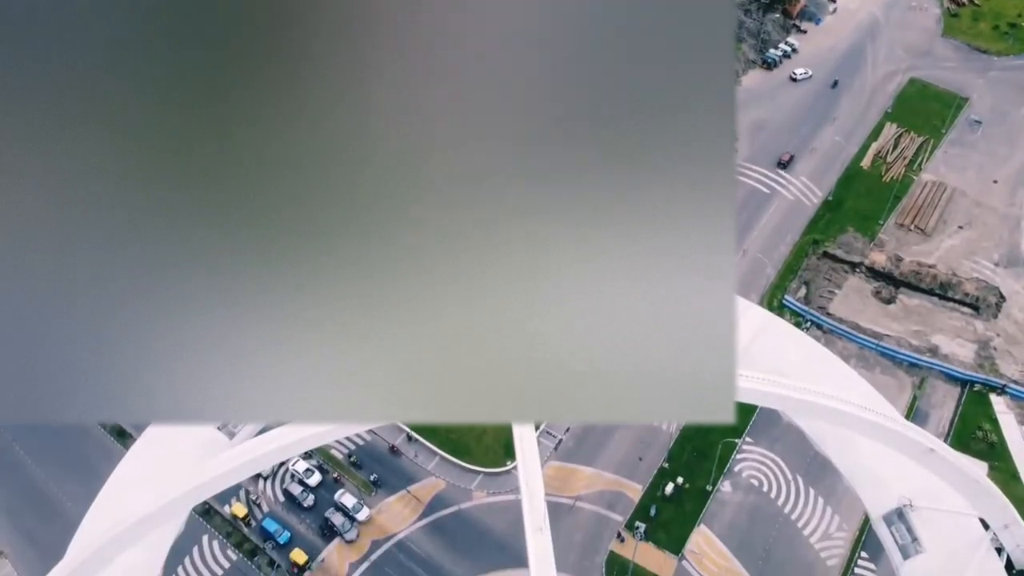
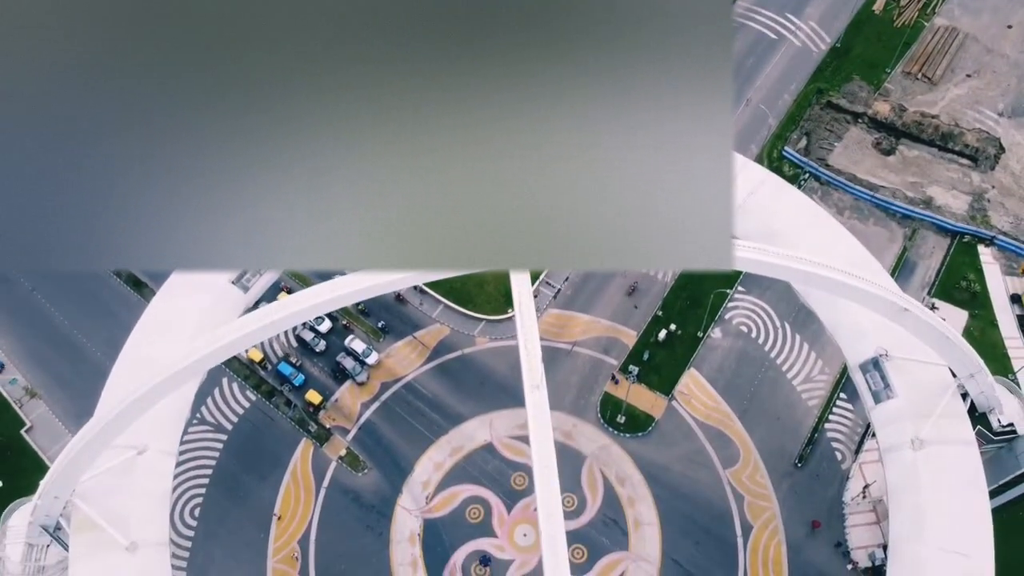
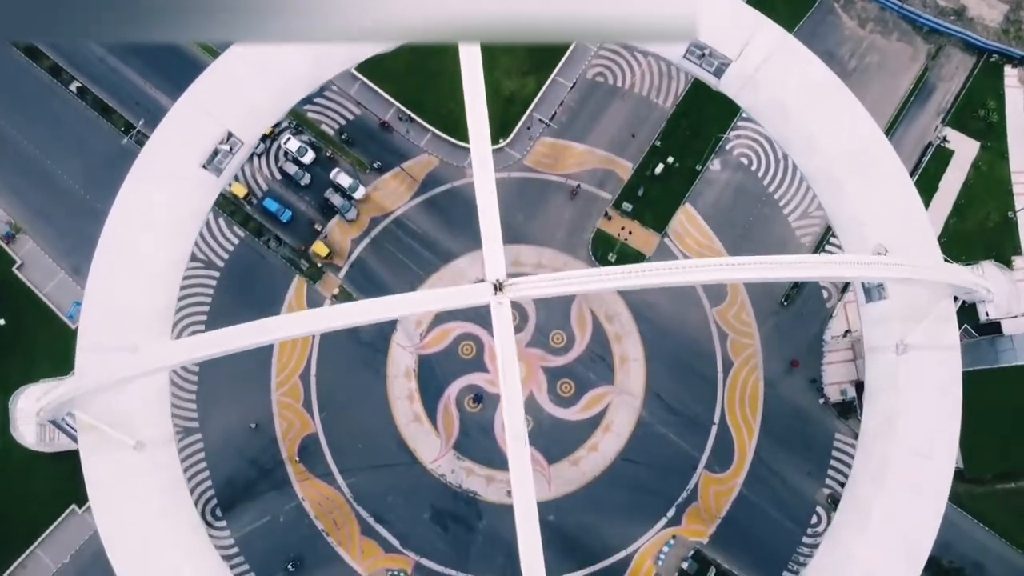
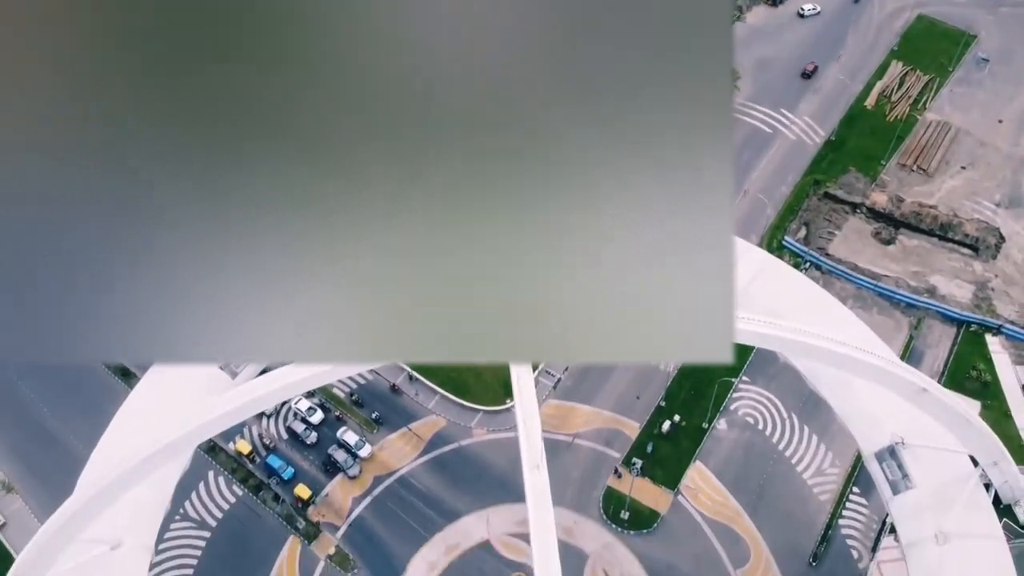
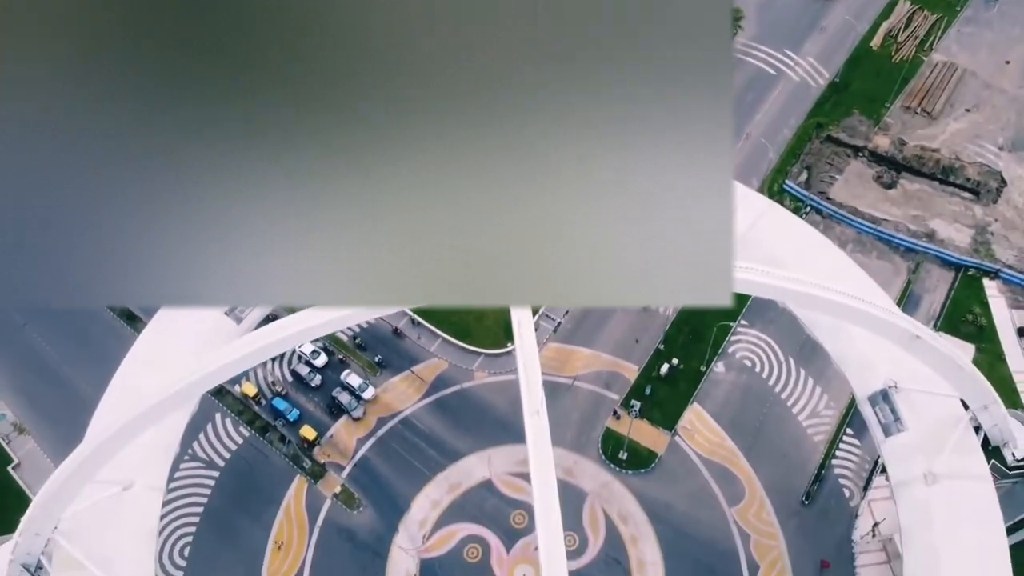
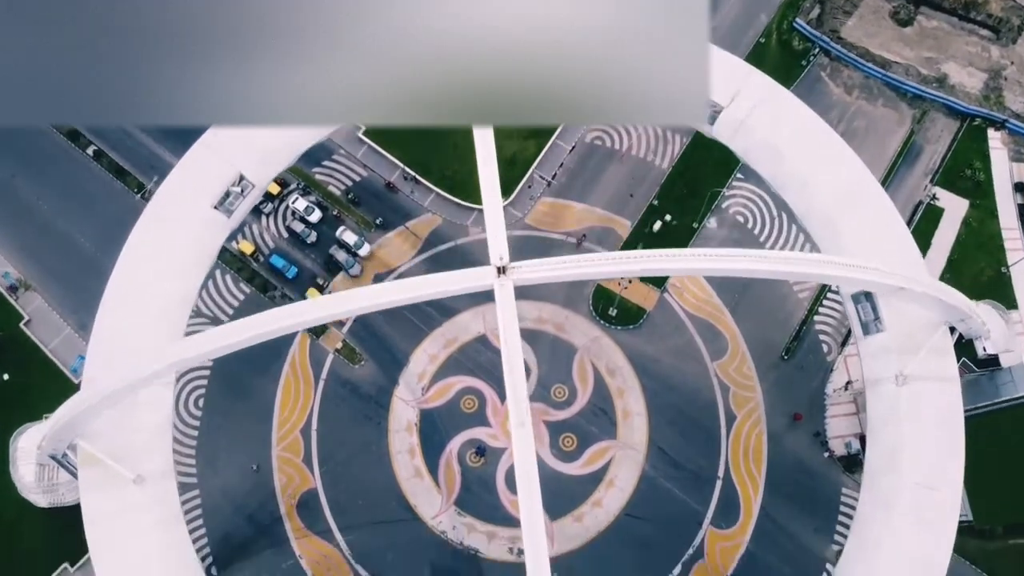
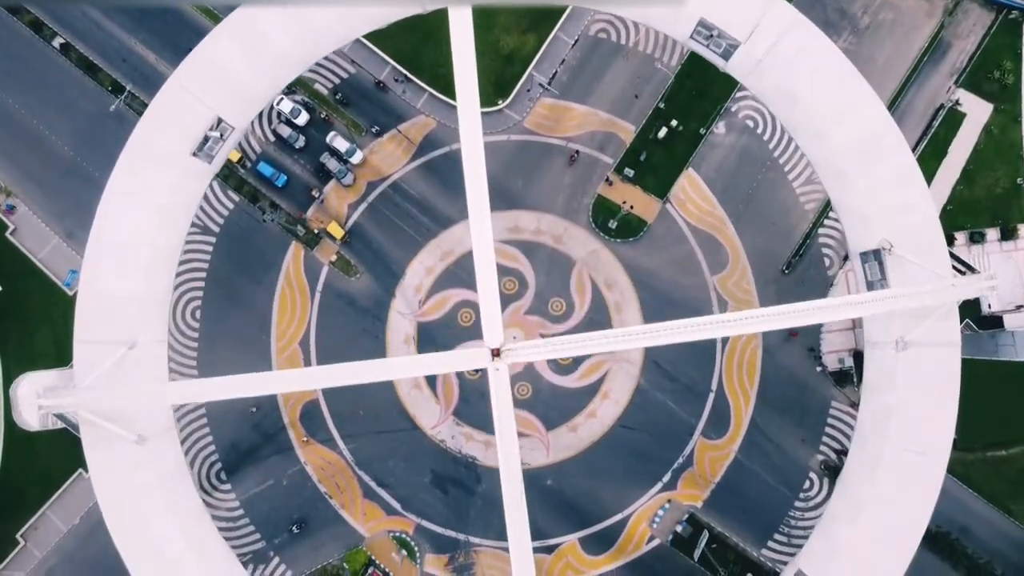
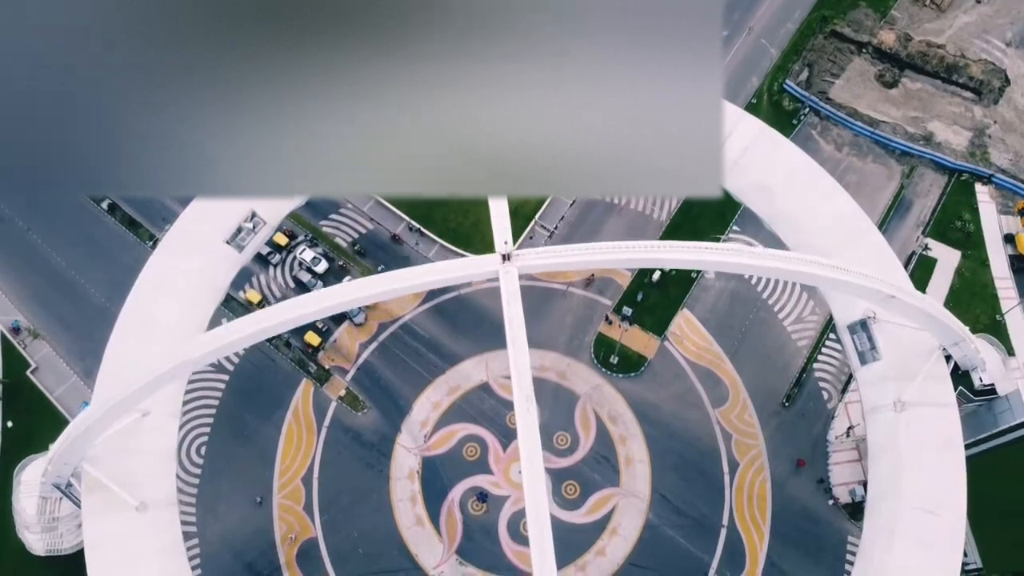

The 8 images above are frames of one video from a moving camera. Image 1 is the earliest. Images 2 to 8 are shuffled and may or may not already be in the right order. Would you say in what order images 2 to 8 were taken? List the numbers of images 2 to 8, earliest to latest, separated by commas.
4, 5, 2, 8, 6, 3, 7
